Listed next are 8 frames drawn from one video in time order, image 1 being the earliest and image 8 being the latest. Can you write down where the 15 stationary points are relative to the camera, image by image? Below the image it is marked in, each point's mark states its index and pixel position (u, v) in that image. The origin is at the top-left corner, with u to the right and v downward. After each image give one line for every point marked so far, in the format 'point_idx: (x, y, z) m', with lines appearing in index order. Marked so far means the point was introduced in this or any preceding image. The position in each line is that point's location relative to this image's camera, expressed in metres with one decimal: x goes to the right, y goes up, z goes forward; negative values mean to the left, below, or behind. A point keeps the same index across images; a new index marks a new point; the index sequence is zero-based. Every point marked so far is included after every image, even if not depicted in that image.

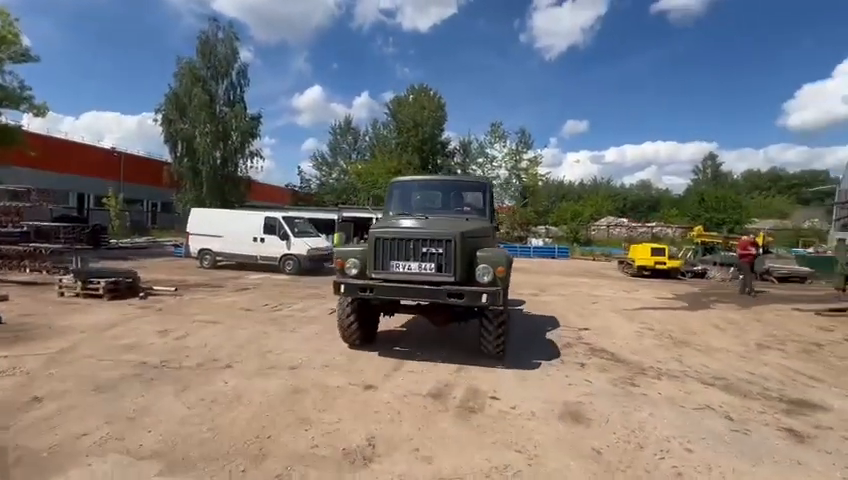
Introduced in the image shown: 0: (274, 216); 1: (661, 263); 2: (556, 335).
0: (-6.1, +1.0, +15.6) m
1: (+11.1, -1.1, +18.1) m
2: (+2.5, -1.8, +7.5) m
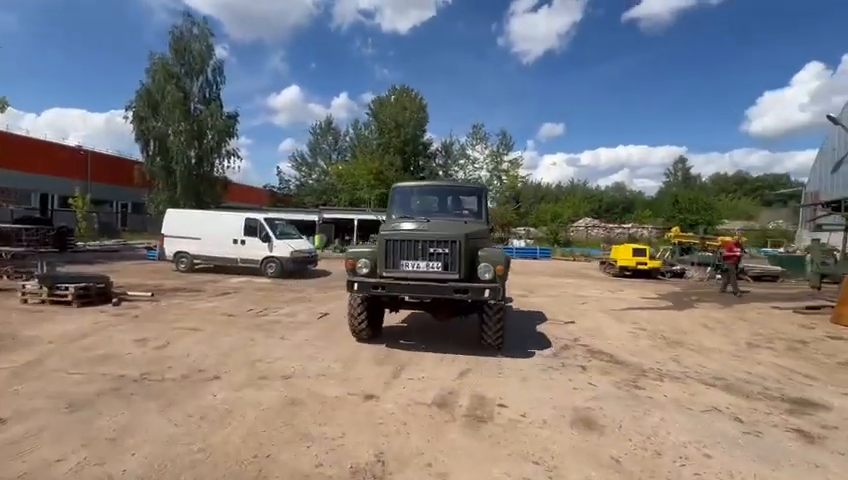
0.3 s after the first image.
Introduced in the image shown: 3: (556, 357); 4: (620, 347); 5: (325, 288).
0: (-6.6, +0.9, +15.0) m
1: (+10.5, -1.1, +18.5) m
2: (+2.4, -1.8, +7.4) m
3: (+2.1, -1.8, +6.1) m
4: (+3.4, -1.9, +6.7) m
5: (-3.3, -1.6, +12.8) m
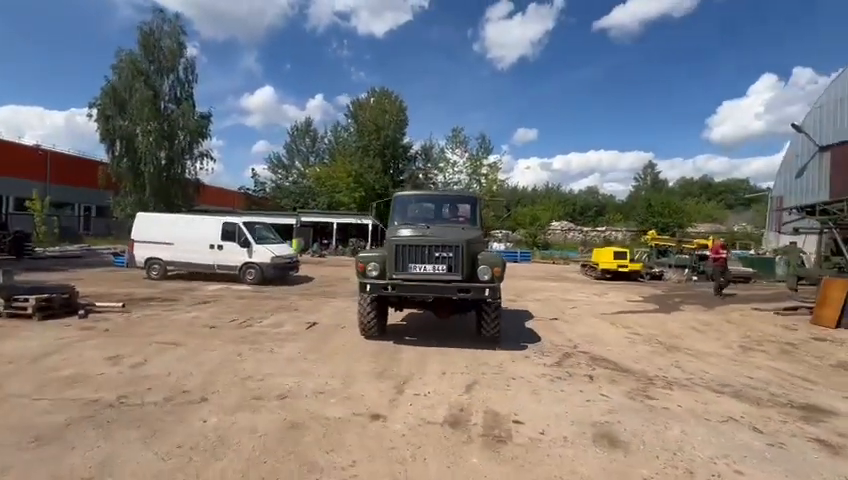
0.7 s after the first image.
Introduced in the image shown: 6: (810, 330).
0: (-7.1, +0.7, +14.4) m
1: (+9.7, -1.3, +18.8) m
2: (+2.4, -1.9, +7.2) m
3: (+2.1, -1.9, +5.9) m
4: (+3.4, -2.0, +6.6) m
5: (-3.6, -1.8, +12.3) m
6: (+8.8, -2.0, +8.7) m
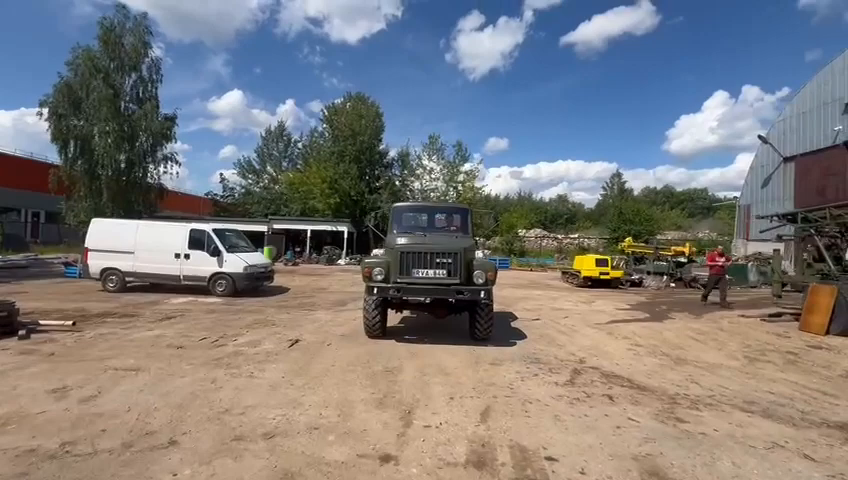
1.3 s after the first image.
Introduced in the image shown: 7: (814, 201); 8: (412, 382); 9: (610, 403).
0: (-7.7, +0.4, +13.3) m
1: (+8.8, -1.6, +18.9) m
2: (+2.3, -2.1, +6.8) m
3: (+2.1, -2.0, +5.5) m
4: (+3.4, -2.1, +6.3) m
5: (-4.0, -2.0, +11.4) m
6: (+8.6, -2.2, +8.7) m
7: (+19.9, +2.0, +19.7) m
8: (-0.2, -2.0, +5.5) m
9: (+2.3, -2.0, +4.8) m
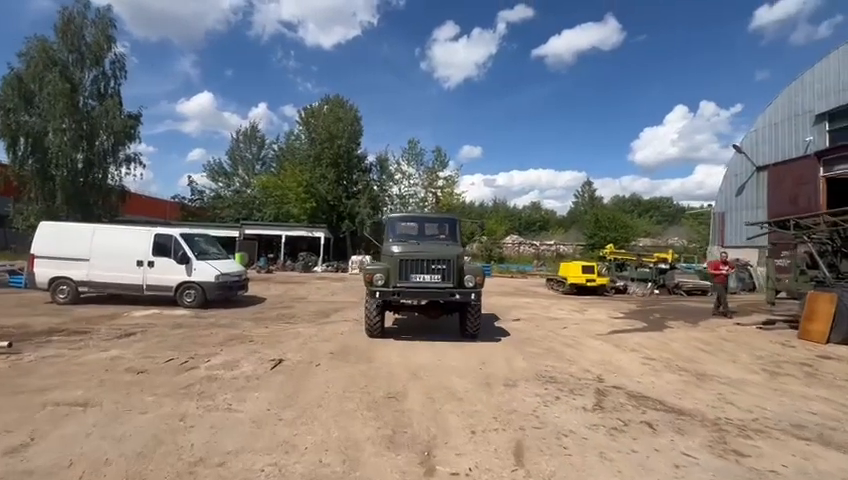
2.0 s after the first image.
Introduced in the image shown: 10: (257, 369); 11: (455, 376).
0: (-8.0, +0.2, +12.1) m
1: (+8.1, -2.0, +18.7) m
2: (+2.4, -2.2, +6.2) m
3: (+2.3, -2.1, +4.9) m
4: (+3.4, -2.2, +5.7) m
5: (-4.3, -2.2, +10.4) m
6: (+8.5, -2.4, +8.5) m
7: (+19.1, +1.7, +20.3) m
8: (0.0, -2.1, +4.7) m
9: (+2.5, -2.1, +4.2) m
10: (-2.6, -2.0, +6.1) m
11: (+0.5, -2.1, +6.1) m
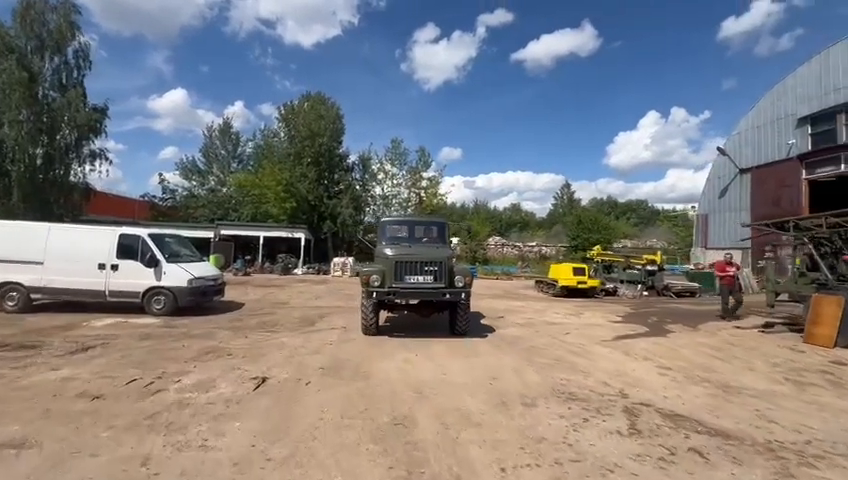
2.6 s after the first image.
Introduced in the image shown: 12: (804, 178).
0: (-8.2, +0.2, +11.0) m
1: (+7.5, -2.0, +18.4) m
2: (+2.4, -2.2, +5.6) m
3: (+2.4, -2.1, +4.3) m
4: (+3.5, -2.2, +5.2) m
5: (-4.4, -2.2, +9.5) m
6: (+8.5, -2.4, +8.3) m
7: (+18.4, +1.6, +20.6) m
8: (+0.1, -2.1, +4.0) m
9: (+2.6, -2.1, +3.6) m
10: (-2.5, -2.0, +5.2) m
11: (+0.6, -2.2, +5.4) m
12: (+18.9, +3.1, +19.2) m
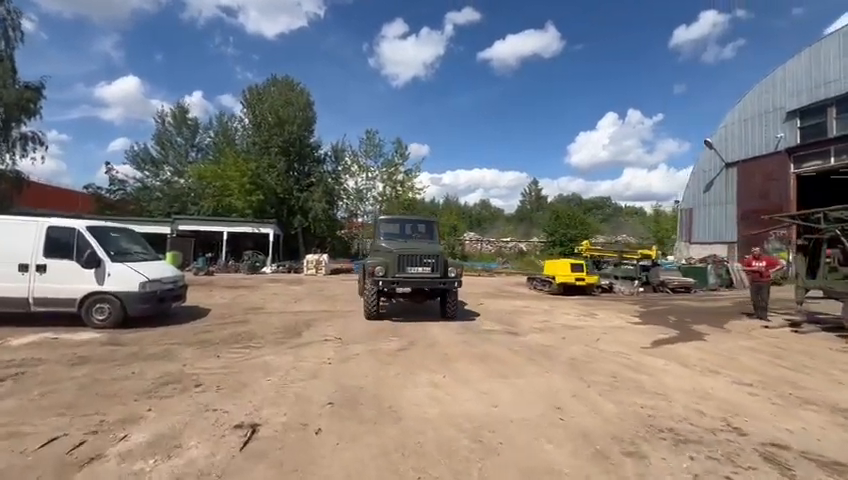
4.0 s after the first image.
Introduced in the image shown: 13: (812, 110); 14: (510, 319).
0: (-8.0, +0.3, +8.8) m
1: (+7.0, -1.8, +17.4) m
2: (+3.0, -2.1, +4.3) m
3: (+3.1, -2.0, +3.0) m
4: (+4.2, -2.1, +4.0) m
5: (-4.1, -2.0, +7.6) m
6: (+8.8, -2.2, +7.5) m
7: (+17.7, +1.9, +20.5) m
8: (+0.9, -2.0, +2.5) m
9: (+3.4, -2.0, +2.3) m
10: (-1.9, -1.9, +3.5) m
11: (+1.2, -2.0, +3.9) m
12: (+18.3, +3.4, +19.1) m
13: (+18.5, +6.2, +18.4) m
14: (+2.5, -2.3, +11.0) m
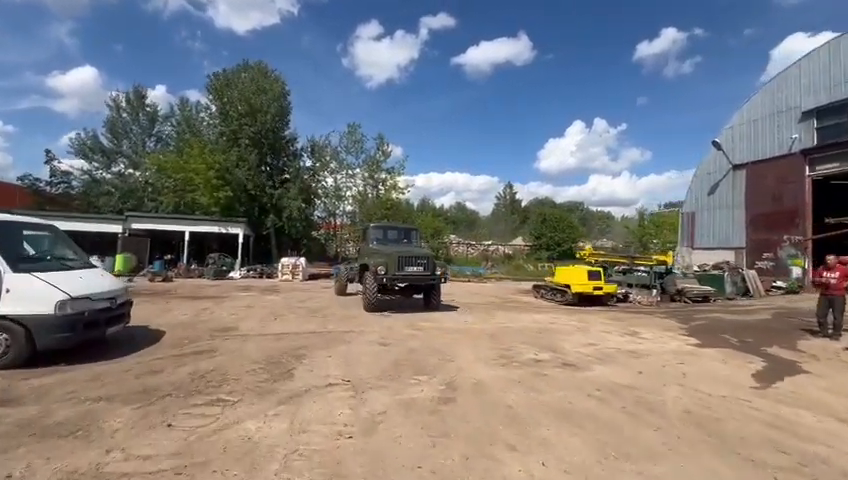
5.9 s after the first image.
0: (-7.4, +0.3, +6.0) m
1: (+7.0, -1.9, +15.7) m
2: (+3.9, -2.1, +2.3) m
3: (+4.1, -2.1, +1.0) m
4: (+5.1, -2.1, +2.1) m
5: (-3.4, -2.1, +5.1) m
6: (+9.5, -2.4, +5.9) m
7: (+17.5, +1.6, +19.6) m
8: (+1.9, -2.0, +0.4) m
9: (+4.5, -2.1, +0.4) m
10: (-0.9, -2.0, +1.2) m
11: (+2.1, -2.1, +1.8) m
12: (+18.1, +3.1, +18.2) m
13: (+18.5, +5.9, +17.6) m
14: (+2.9, -2.4, +9.0) m
